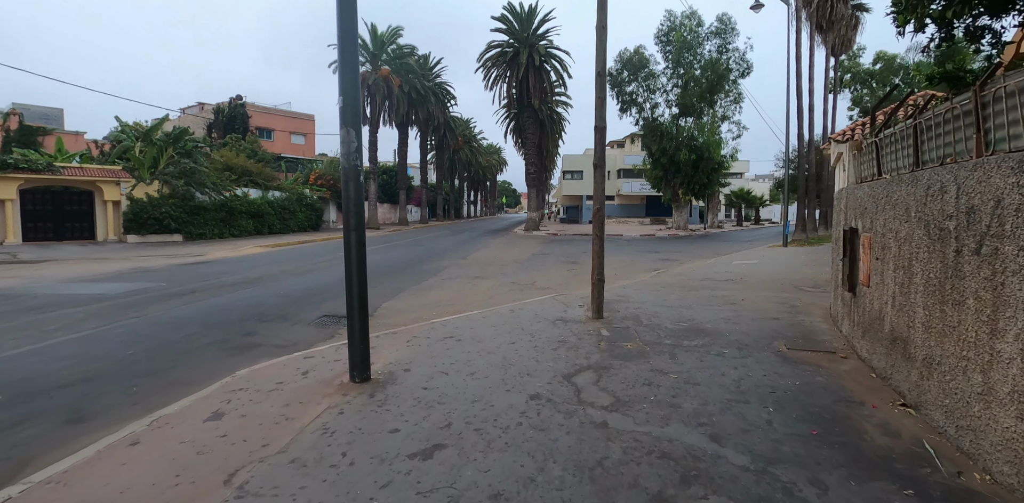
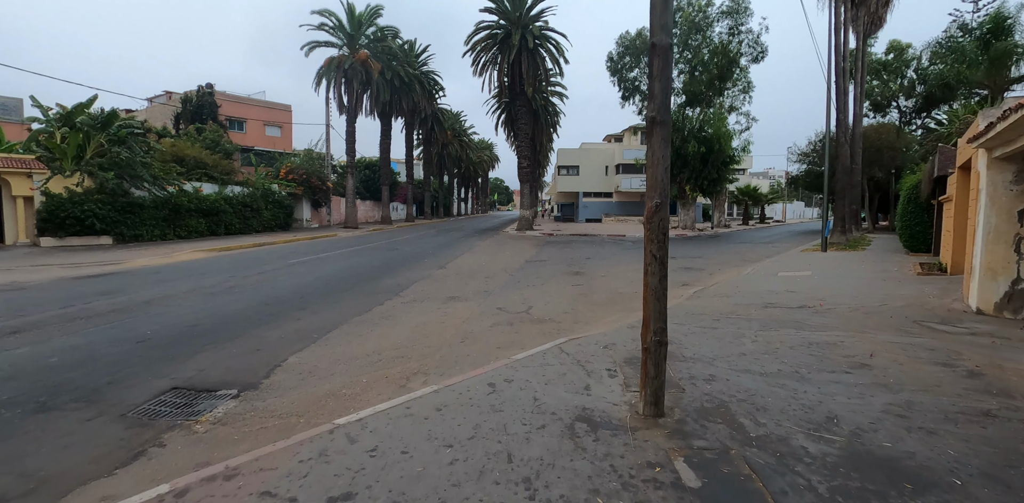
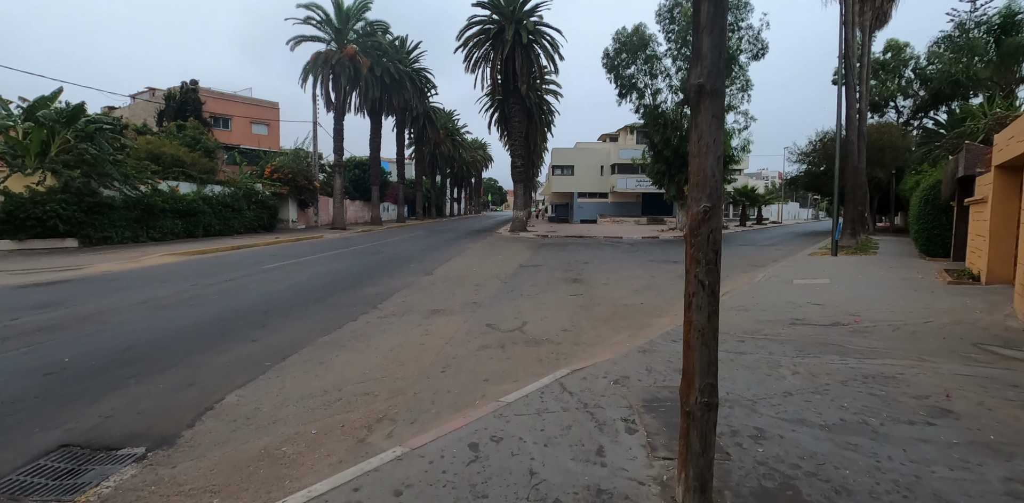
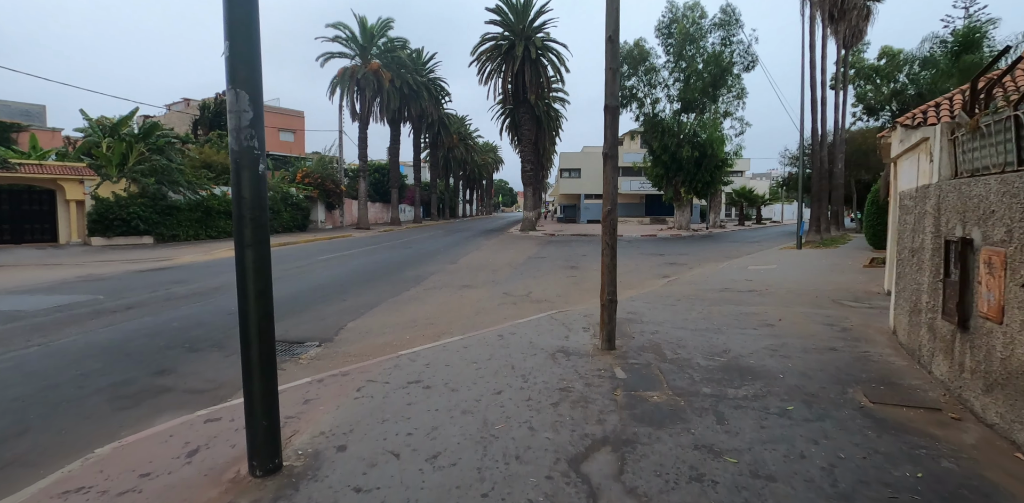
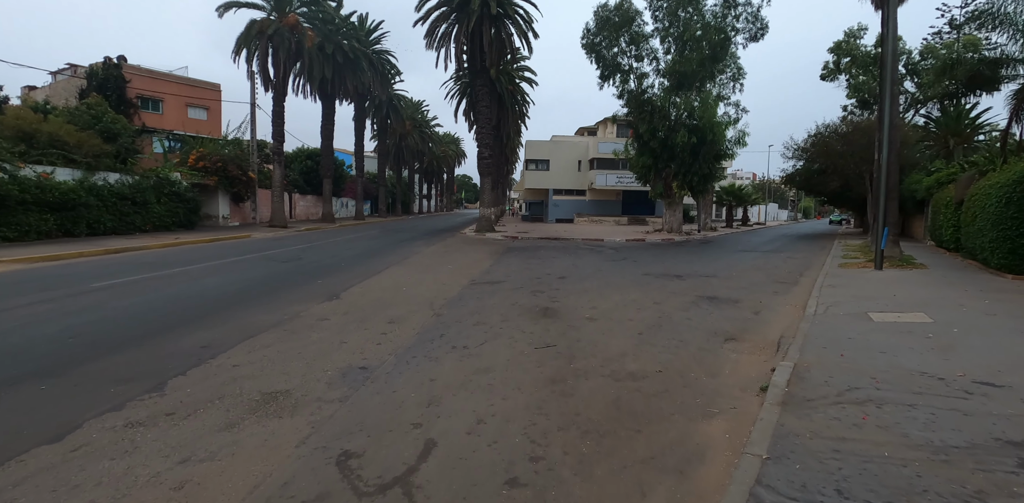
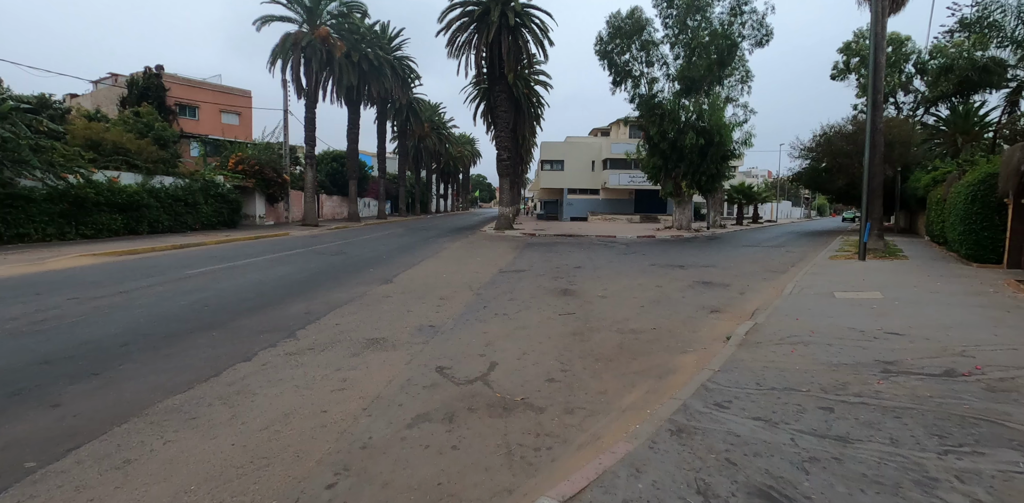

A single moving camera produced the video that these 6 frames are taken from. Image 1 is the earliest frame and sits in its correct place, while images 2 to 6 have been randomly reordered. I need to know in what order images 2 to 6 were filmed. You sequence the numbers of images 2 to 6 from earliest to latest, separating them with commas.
4, 2, 3, 6, 5
